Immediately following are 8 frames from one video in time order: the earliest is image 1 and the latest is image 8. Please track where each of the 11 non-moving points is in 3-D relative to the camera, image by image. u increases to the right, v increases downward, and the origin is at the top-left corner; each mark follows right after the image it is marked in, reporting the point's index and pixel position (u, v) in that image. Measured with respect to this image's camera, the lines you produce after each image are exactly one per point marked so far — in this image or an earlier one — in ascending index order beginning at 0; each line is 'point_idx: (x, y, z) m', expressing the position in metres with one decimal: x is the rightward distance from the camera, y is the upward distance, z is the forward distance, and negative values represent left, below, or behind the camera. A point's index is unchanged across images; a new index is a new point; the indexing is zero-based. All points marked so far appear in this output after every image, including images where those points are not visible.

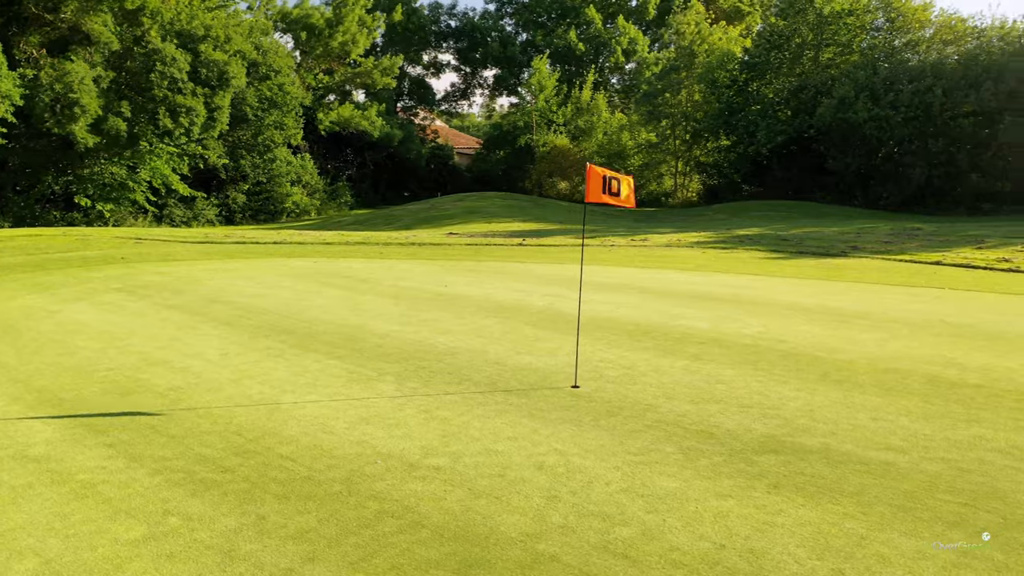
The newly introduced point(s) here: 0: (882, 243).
0: (+7.9, +1.0, +17.7) m
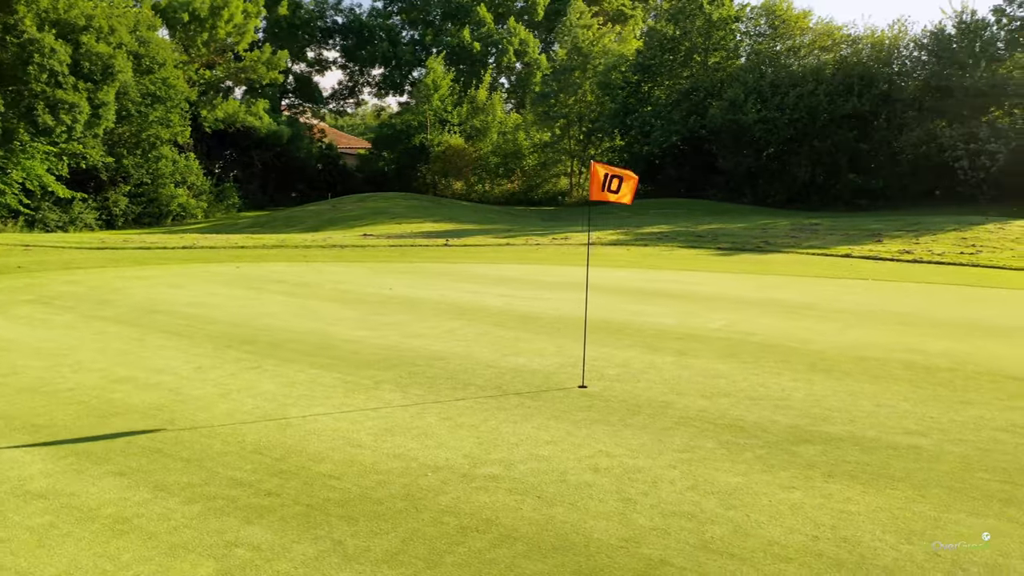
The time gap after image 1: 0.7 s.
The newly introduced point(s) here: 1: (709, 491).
0: (+6.3, +1.1, +18.6) m
1: (+1.2, -1.2, +4.9) m
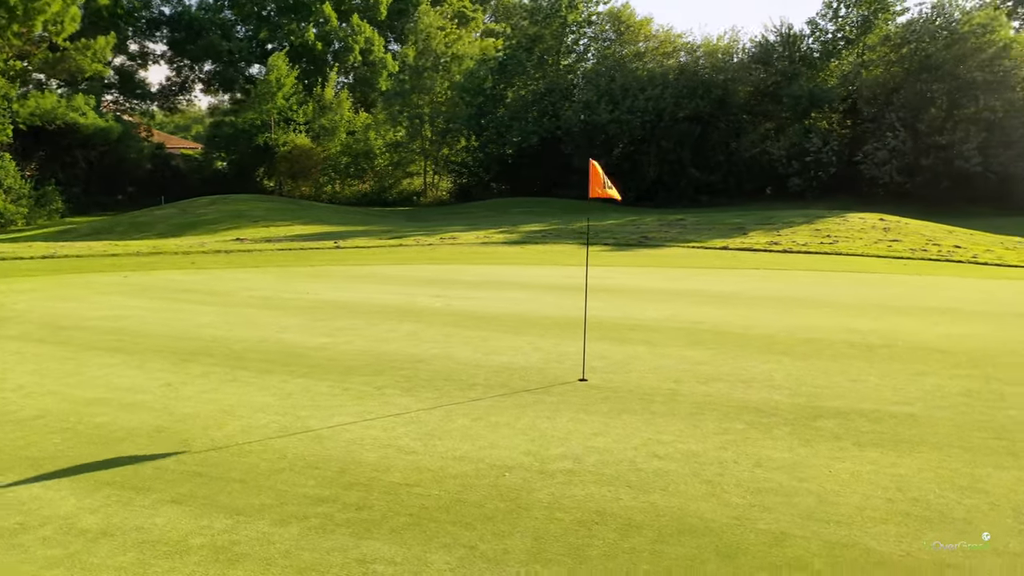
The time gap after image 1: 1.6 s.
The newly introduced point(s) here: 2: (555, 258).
0: (+3.6, +1.3, +19.7) m
1: (+1.7, -1.1, +5.2) m
2: (+0.8, +0.6, +15.9) m
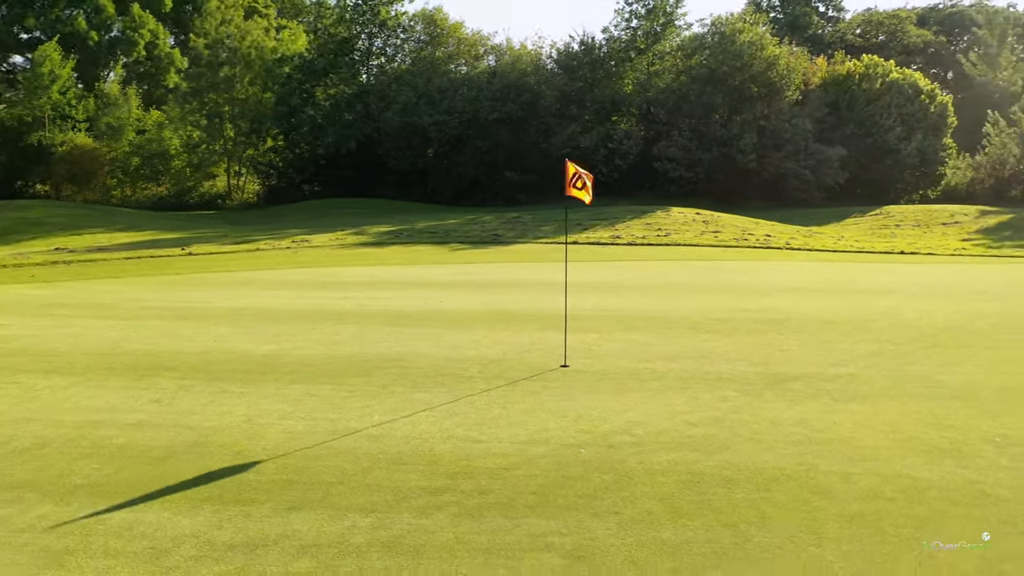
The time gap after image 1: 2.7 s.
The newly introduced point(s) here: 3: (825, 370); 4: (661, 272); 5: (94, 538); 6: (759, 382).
0: (-0.1, +1.4, +20.5) m
1: (+2.1, -1.0, +6.1) m
2: (-1.7, +0.6, +16.2) m
3: (+2.9, -0.8, +7.7) m
4: (+2.5, +0.3, +13.8) m
5: (-2.1, -1.3, +4.2) m
6: (+2.2, -0.8, +7.2) m
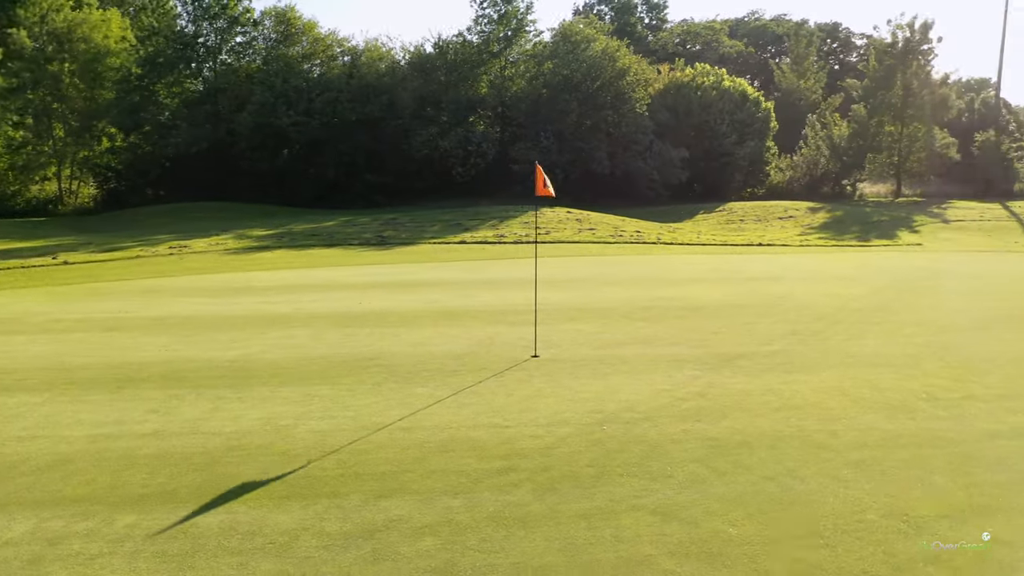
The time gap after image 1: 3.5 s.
0: (-3.0, +1.4, +20.6) m
1: (+2.1, -0.9, +6.9) m
2: (-3.7, +0.5, +16.0) m
3: (+2.6, -0.6, +8.7) m
4: (+0.9, +0.4, +14.6) m
5: (-1.5, -1.3, +4.2) m
6: (+2.0, -0.7, +8.1) m
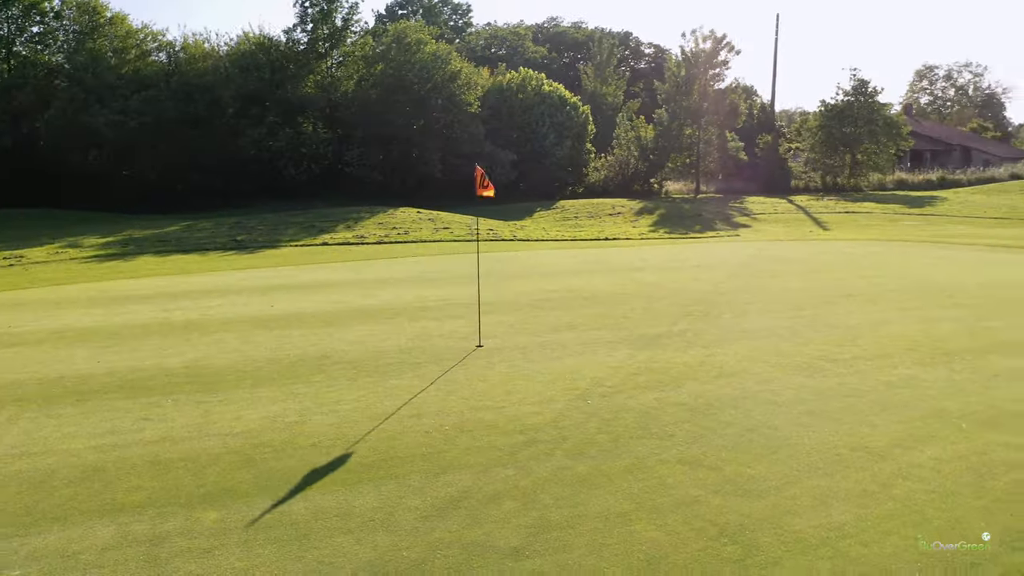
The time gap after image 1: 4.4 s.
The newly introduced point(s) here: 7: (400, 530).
0: (-6.5, +1.3, +20.0) m
1: (+1.8, -0.7, +7.9) m
2: (-6.1, +0.4, +15.4) m
3: (+1.8, -0.5, +9.8) m
4: (-1.2, +0.4, +15.1) m
5: (-1.1, -1.3, +4.4) m
6: (+1.4, -0.6, +9.0) m
7: (-0.6, -1.3, +4.4) m
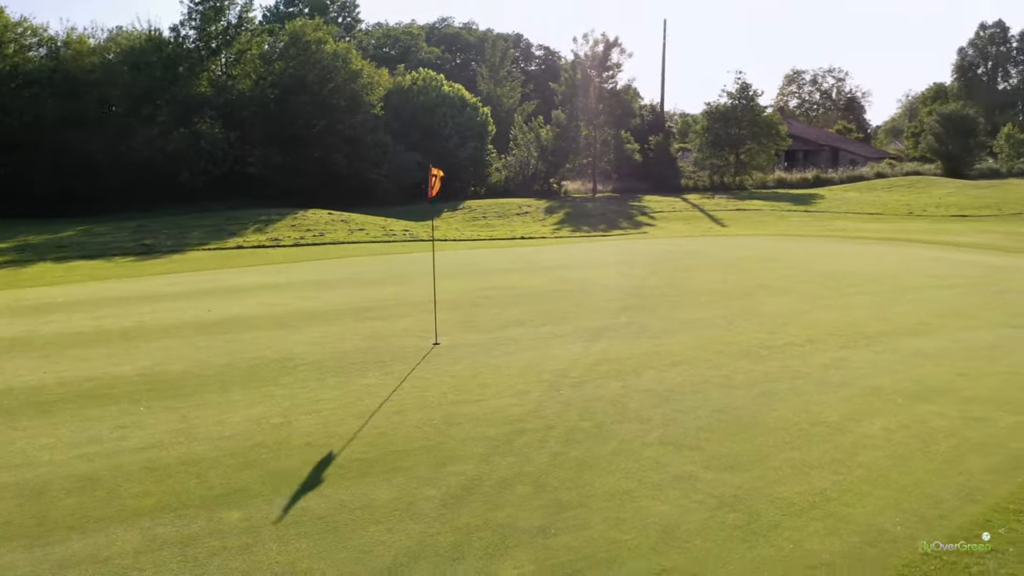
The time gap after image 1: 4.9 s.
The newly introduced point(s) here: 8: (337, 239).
0: (-8.5, +1.1, +19.2) m
1: (+1.4, -0.7, +8.4) m
2: (-7.4, +0.3, +14.7) m
3: (+1.2, -0.4, +10.2) m
4: (-2.6, +0.4, +15.1) m
5: (-1.0, -1.3, +4.6) m
6: (+0.8, -0.5, +9.4) m
7: (-0.5, -1.3, +4.6) m
8: (-4.2, +1.1, +19.6) m
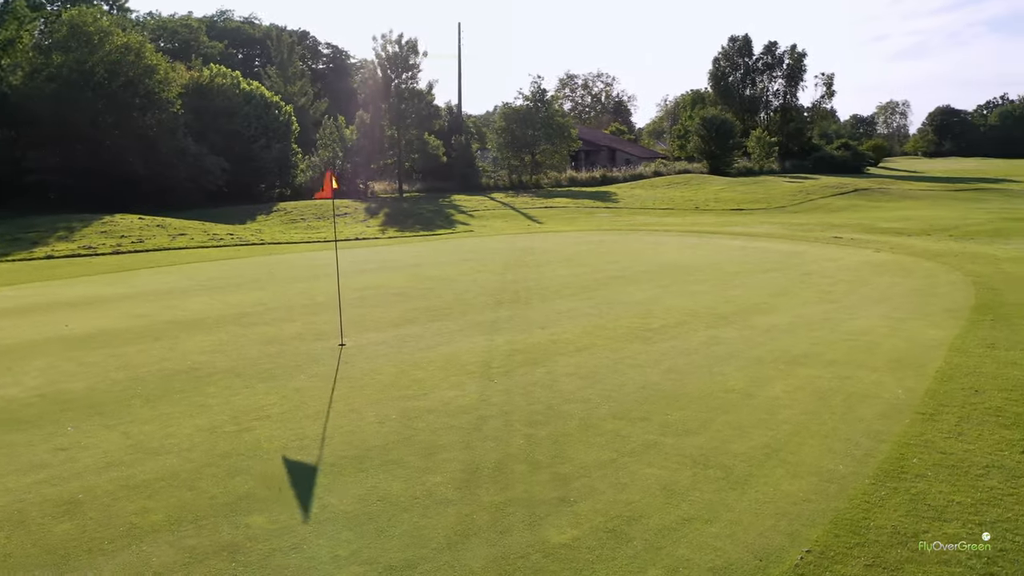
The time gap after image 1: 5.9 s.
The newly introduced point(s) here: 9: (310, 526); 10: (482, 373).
0: (-12.0, +0.8, +17.0) m
1: (+0.4, -0.6, +9.0) m
2: (-9.7, 0.0, +12.9) m
3: (-0.2, -0.3, +10.7) m
4: (-5.2, +0.3, +14.5) m
5: (-0.9, -1.3, +4.7) m
6: (-0.4, -0.5, +9.8) m
7: (-0.4, -1.2, +4.8) m
8: (-7.9, +0.9, +18.4) m
9: (-1.1, -1.3, +4.4) m
10: (-0.3, -0.8, +7.6) m
